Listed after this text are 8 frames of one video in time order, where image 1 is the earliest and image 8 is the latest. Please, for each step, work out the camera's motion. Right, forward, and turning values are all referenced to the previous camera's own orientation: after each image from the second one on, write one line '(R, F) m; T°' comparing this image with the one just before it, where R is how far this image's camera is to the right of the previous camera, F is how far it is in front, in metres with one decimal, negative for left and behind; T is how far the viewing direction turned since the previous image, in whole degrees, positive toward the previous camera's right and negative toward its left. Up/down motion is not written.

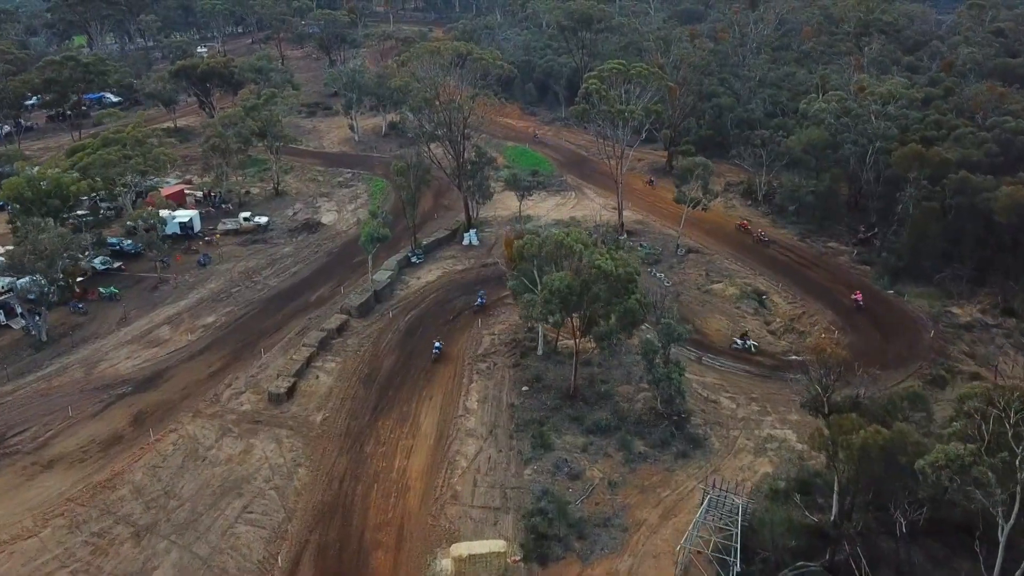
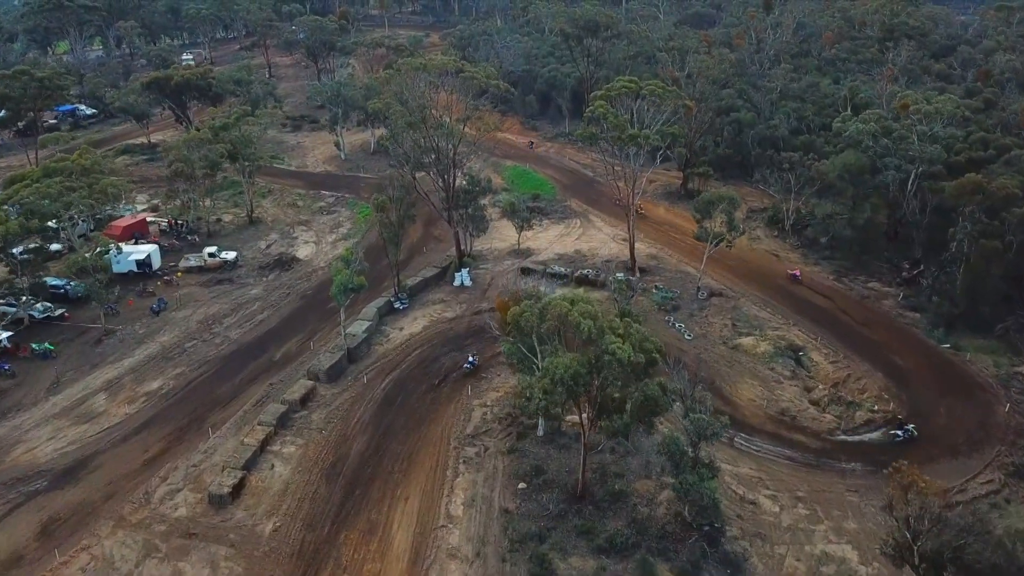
(+0.3, +4.8) m; 0°
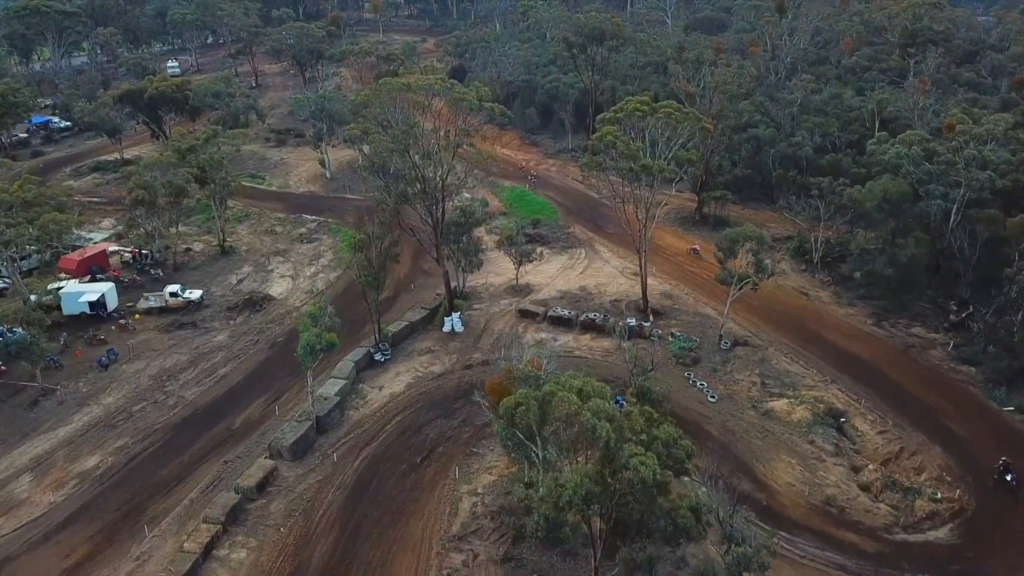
(+0.2, +4.1) m; 0°
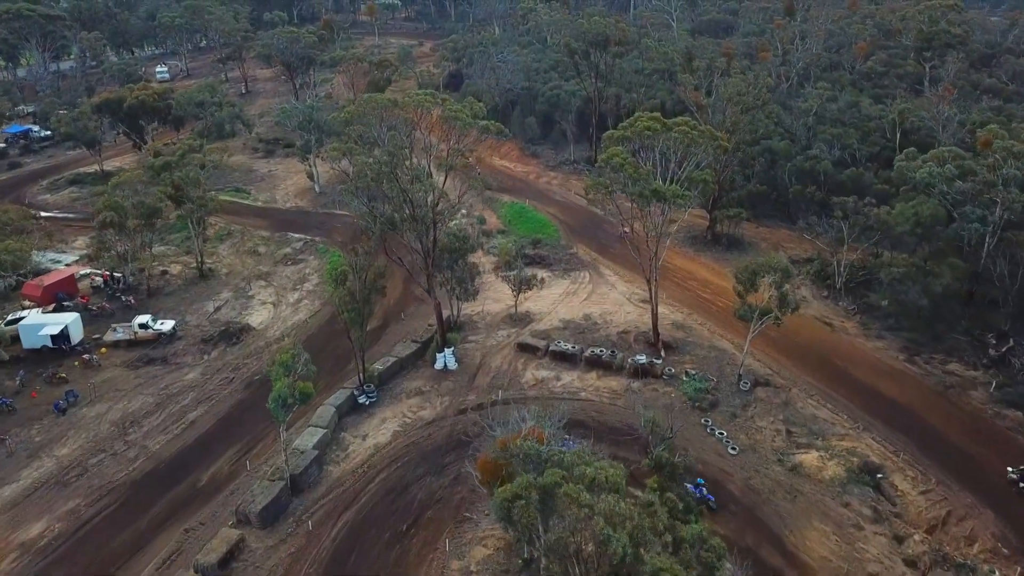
(+0.1, +2.7) m; 0°
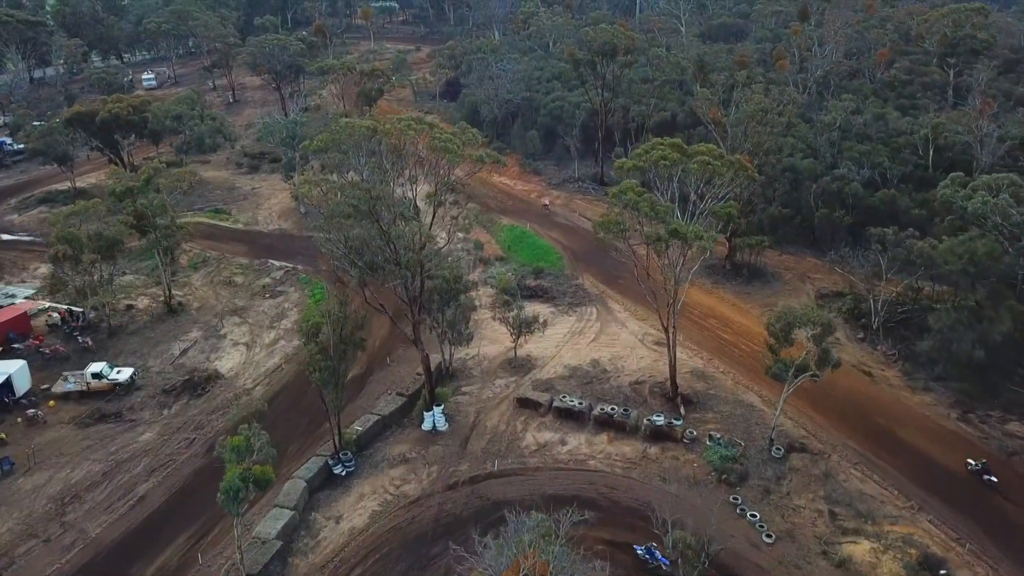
(+0.1, +3.5) m; 0°
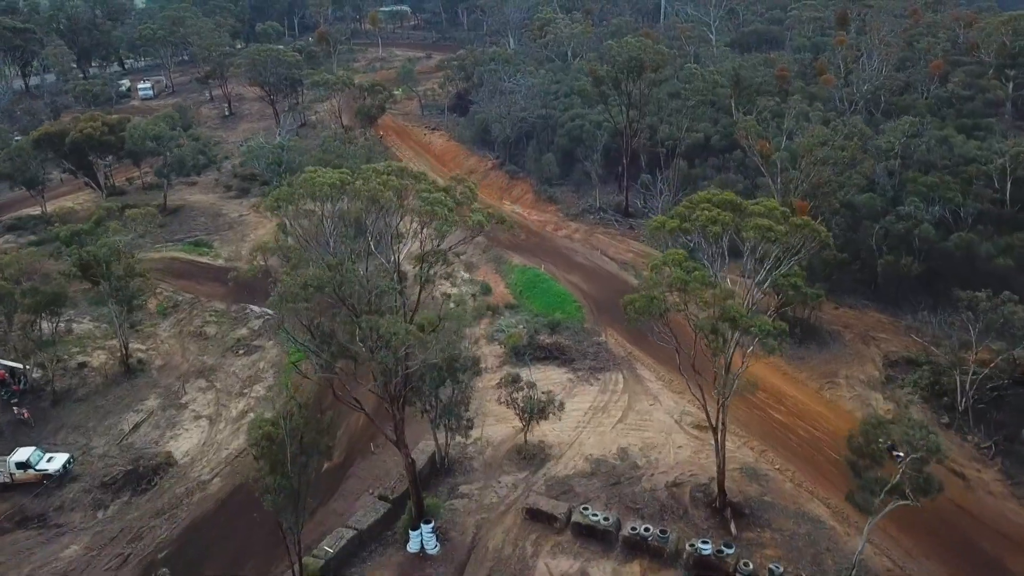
(+0.2, +5.0) m; -1°
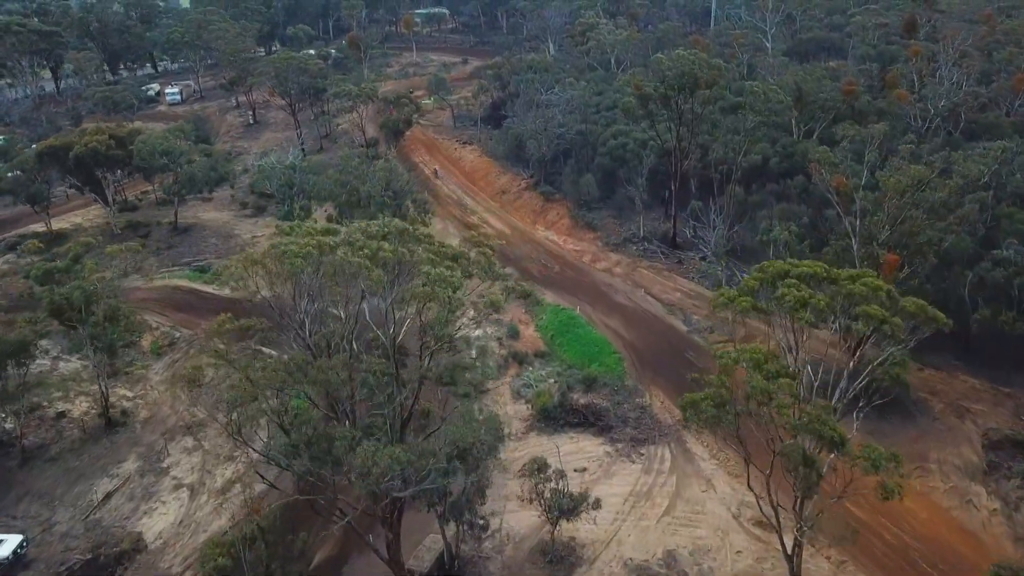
(+0.2, +3.9) m; -3°
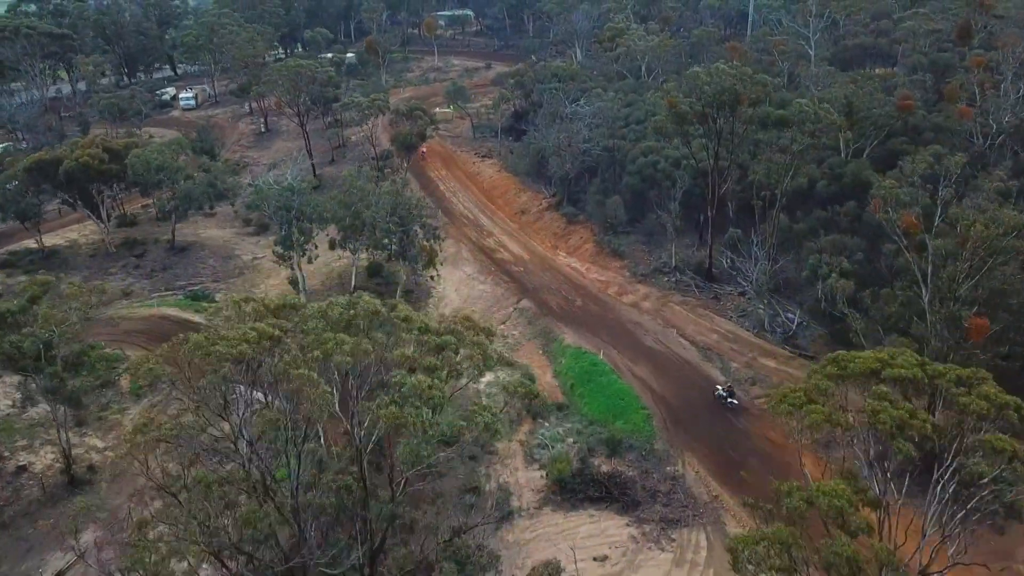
(+0.3, +3.3) m; -2°
